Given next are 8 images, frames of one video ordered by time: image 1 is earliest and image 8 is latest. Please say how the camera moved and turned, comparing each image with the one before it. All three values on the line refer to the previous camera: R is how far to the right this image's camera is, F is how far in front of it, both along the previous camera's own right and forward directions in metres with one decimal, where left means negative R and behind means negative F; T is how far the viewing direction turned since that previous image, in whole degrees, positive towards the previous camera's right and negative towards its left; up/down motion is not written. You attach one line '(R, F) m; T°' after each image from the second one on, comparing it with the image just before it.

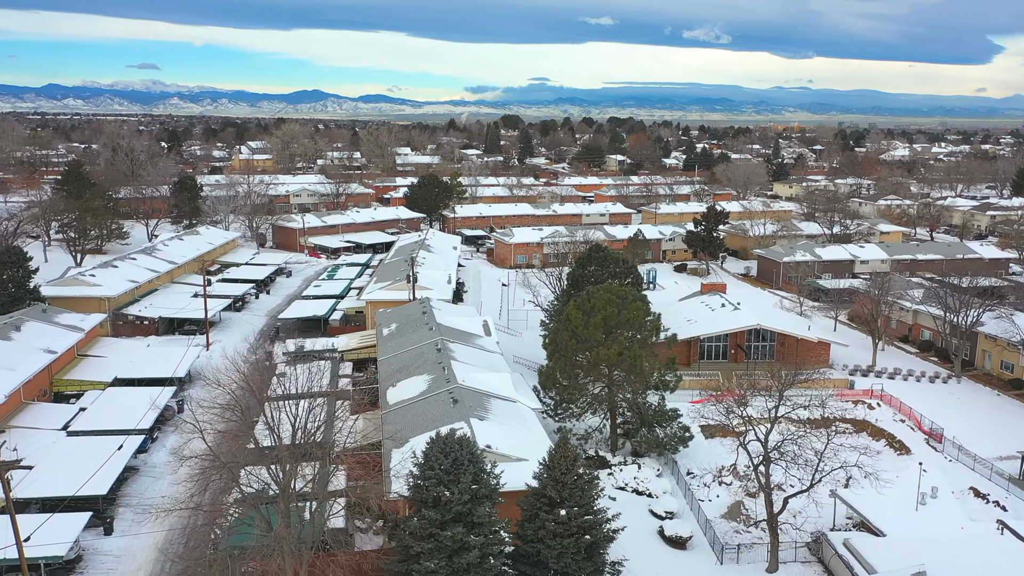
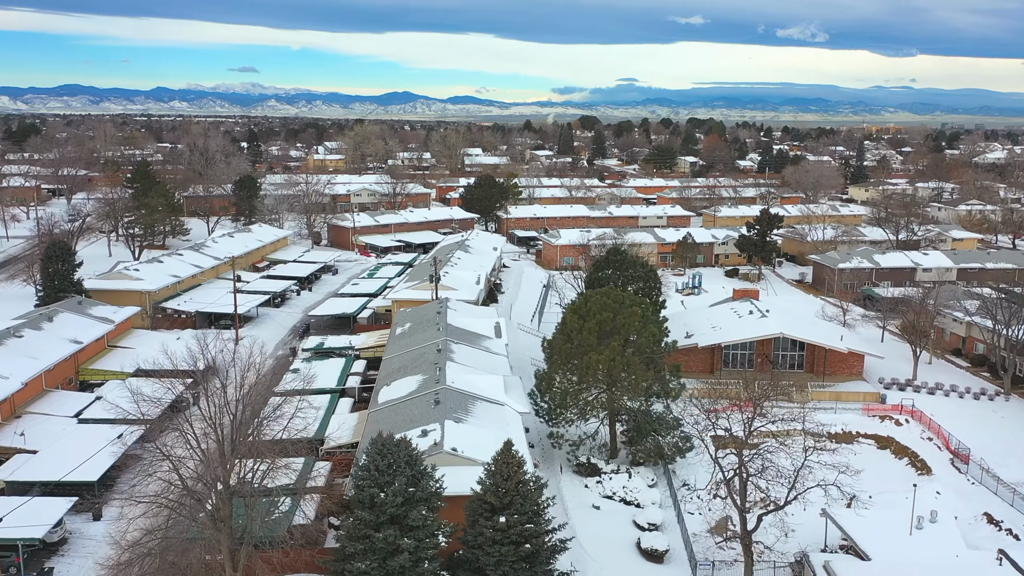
(+1.9, +0.2) m; -6°
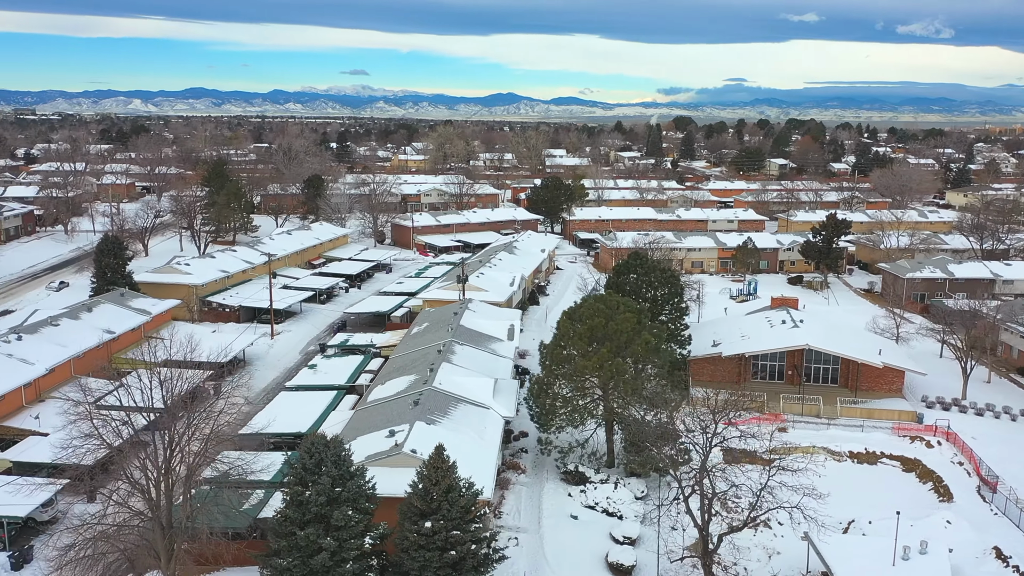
(+2.2, +0.3) m; -7°
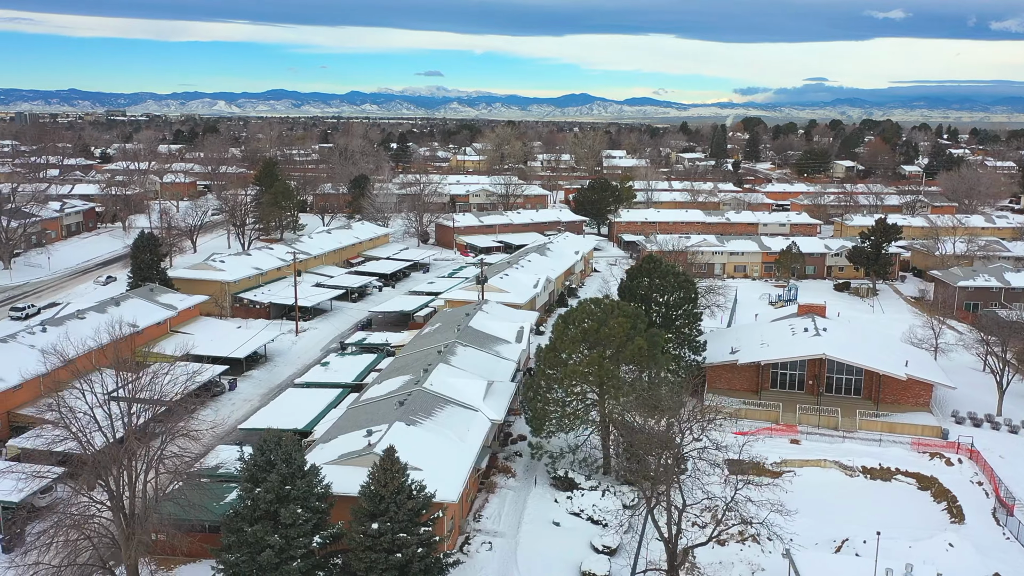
(+1.6, +0.2) m; -5°
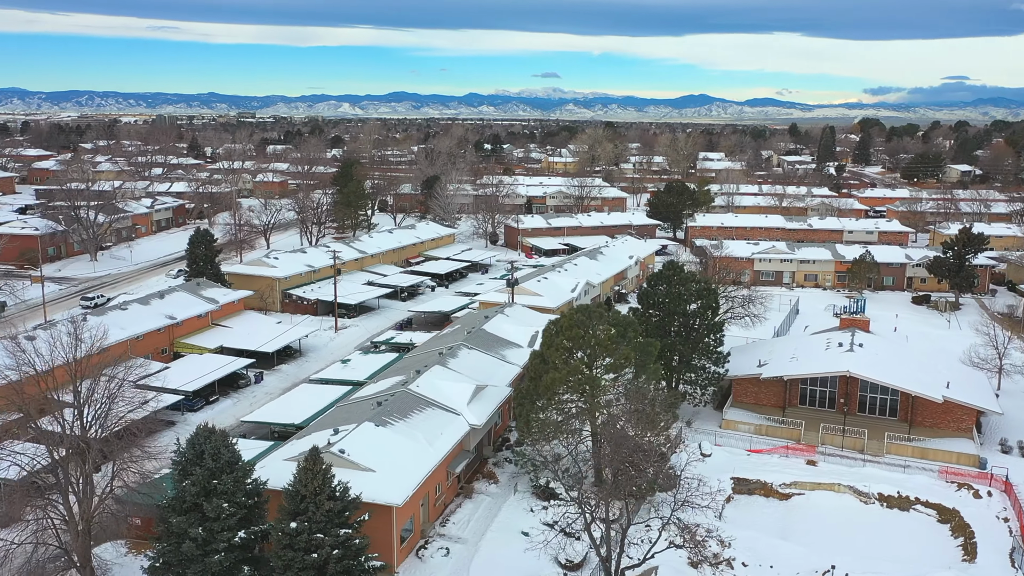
(+2.5, +0.4) m; -8°
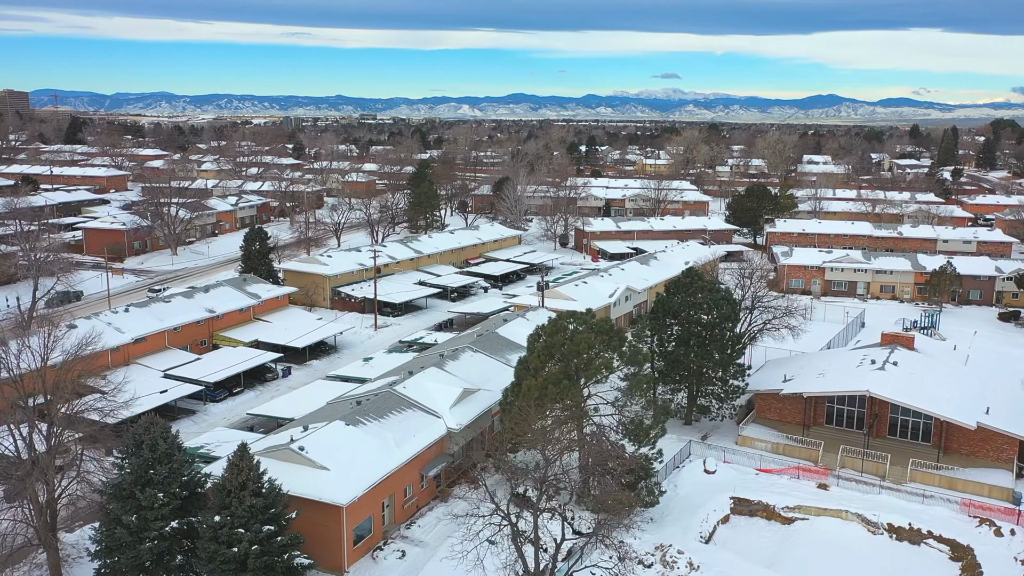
(+2.5, +0.4) m; -8°
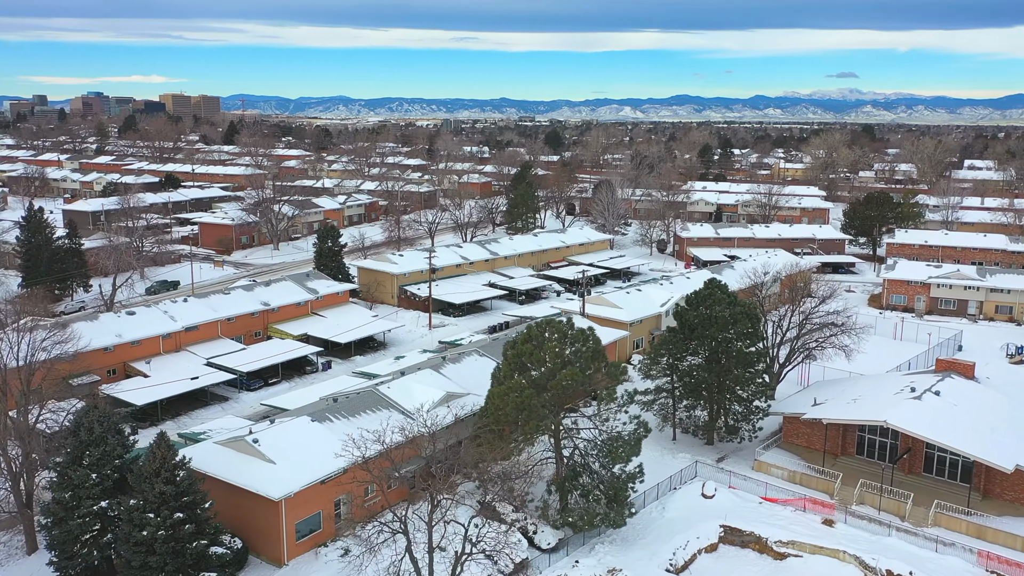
(+3.4, +0.6) m; -11°
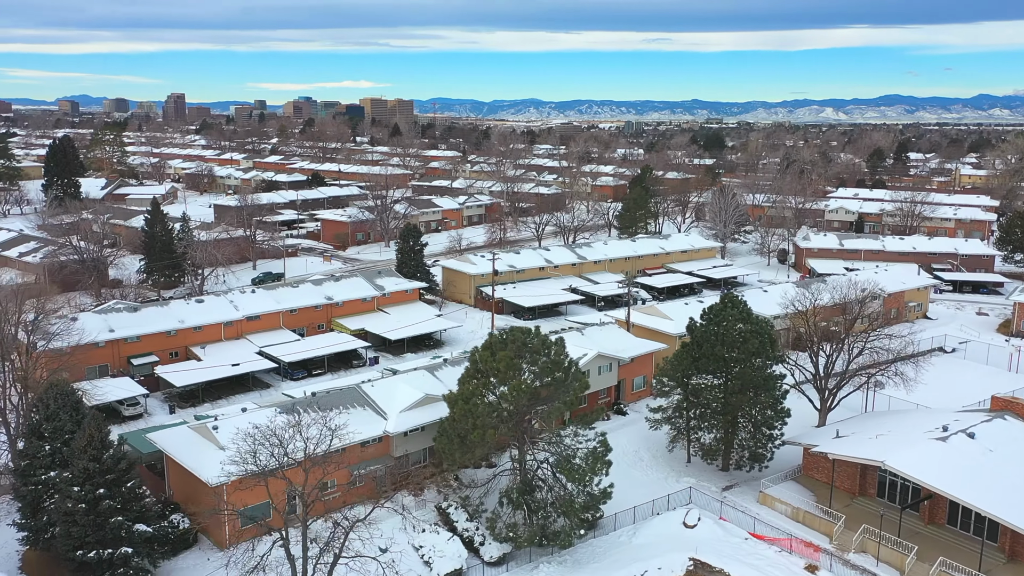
(+4.0, +0.8) m; -12°
